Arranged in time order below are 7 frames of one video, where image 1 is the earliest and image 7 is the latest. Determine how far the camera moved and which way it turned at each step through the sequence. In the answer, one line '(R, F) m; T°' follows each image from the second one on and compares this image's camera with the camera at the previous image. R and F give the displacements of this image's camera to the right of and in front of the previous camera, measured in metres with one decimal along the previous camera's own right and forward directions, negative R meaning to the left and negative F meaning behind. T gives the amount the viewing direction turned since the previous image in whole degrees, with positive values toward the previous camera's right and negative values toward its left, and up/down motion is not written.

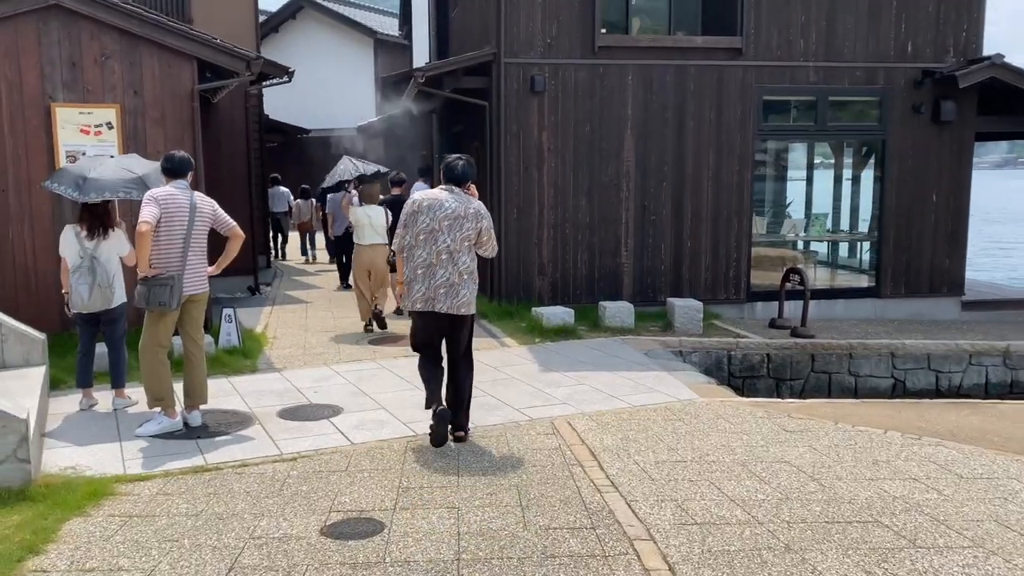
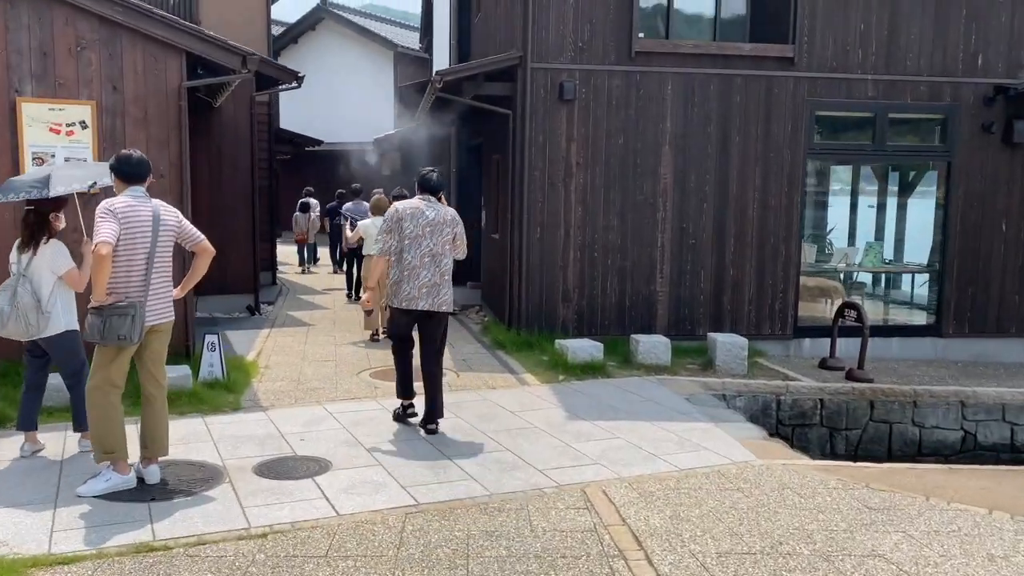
(-0.1, +1.0) m; -1°
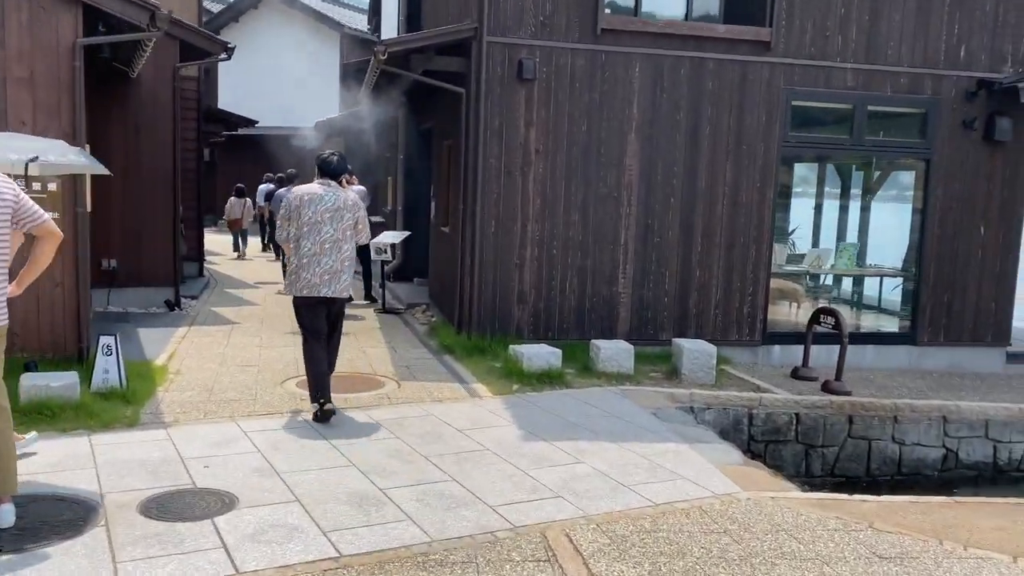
(0.0, +0.8) m; +4°
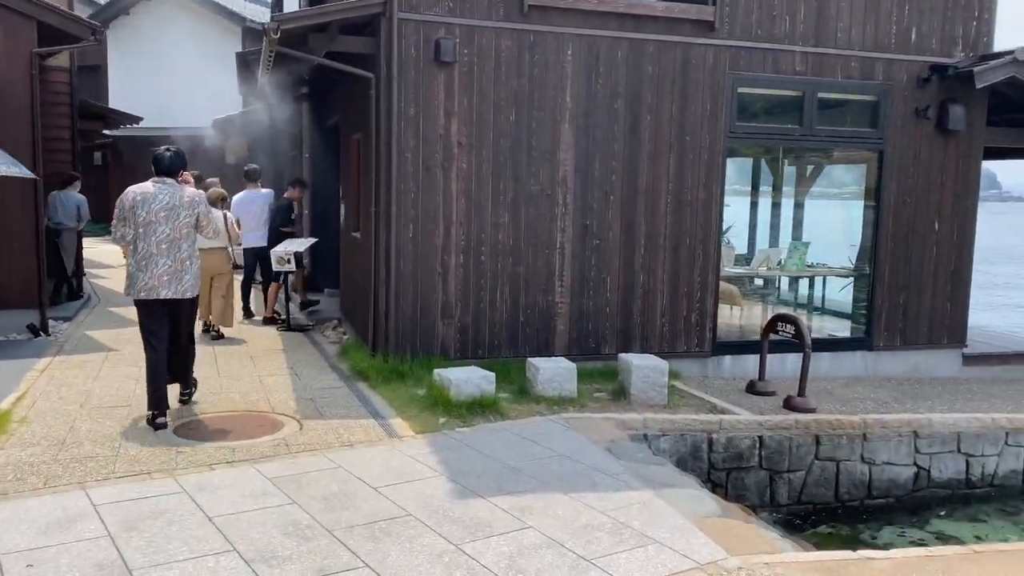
(0.0, +1.0) m; +5°
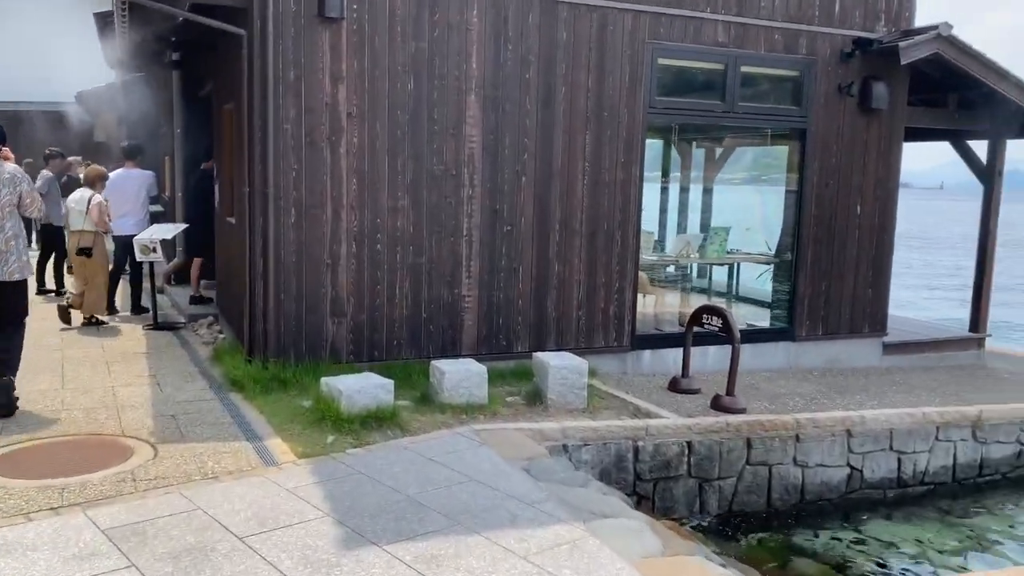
(0.0, +0.8) m; +7°
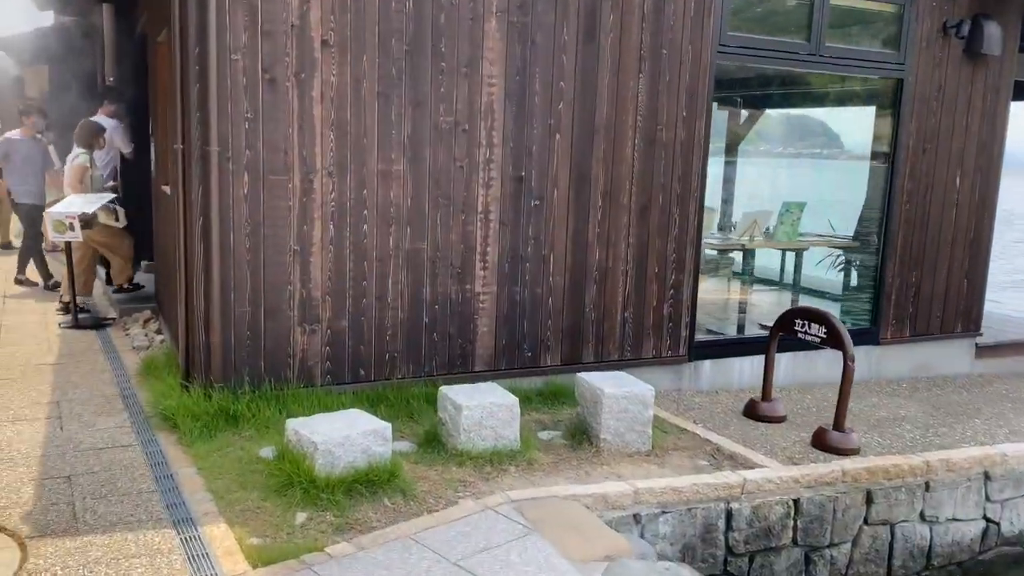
(-0.4, +1.7) m; +2°
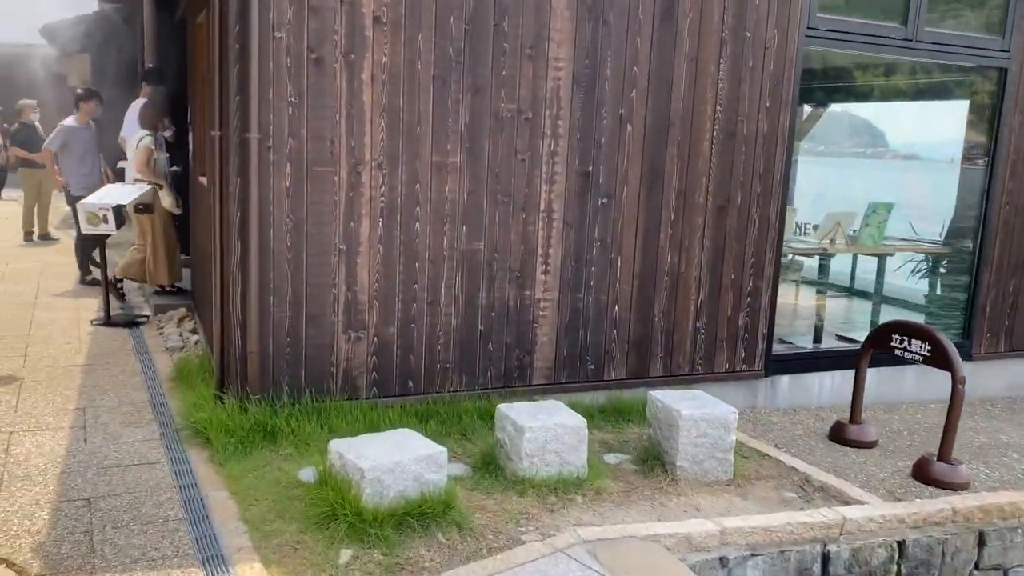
(-0.2, +0.5) m; -2°
